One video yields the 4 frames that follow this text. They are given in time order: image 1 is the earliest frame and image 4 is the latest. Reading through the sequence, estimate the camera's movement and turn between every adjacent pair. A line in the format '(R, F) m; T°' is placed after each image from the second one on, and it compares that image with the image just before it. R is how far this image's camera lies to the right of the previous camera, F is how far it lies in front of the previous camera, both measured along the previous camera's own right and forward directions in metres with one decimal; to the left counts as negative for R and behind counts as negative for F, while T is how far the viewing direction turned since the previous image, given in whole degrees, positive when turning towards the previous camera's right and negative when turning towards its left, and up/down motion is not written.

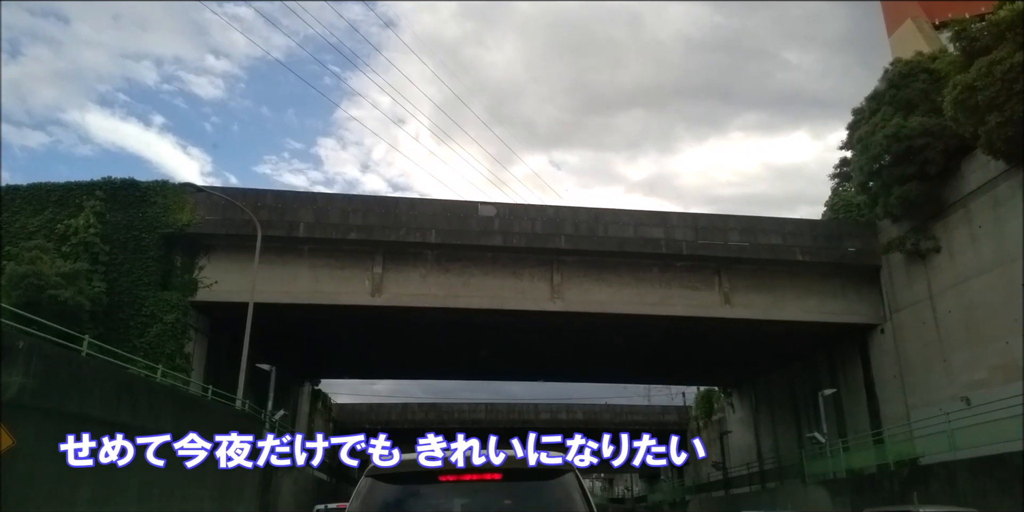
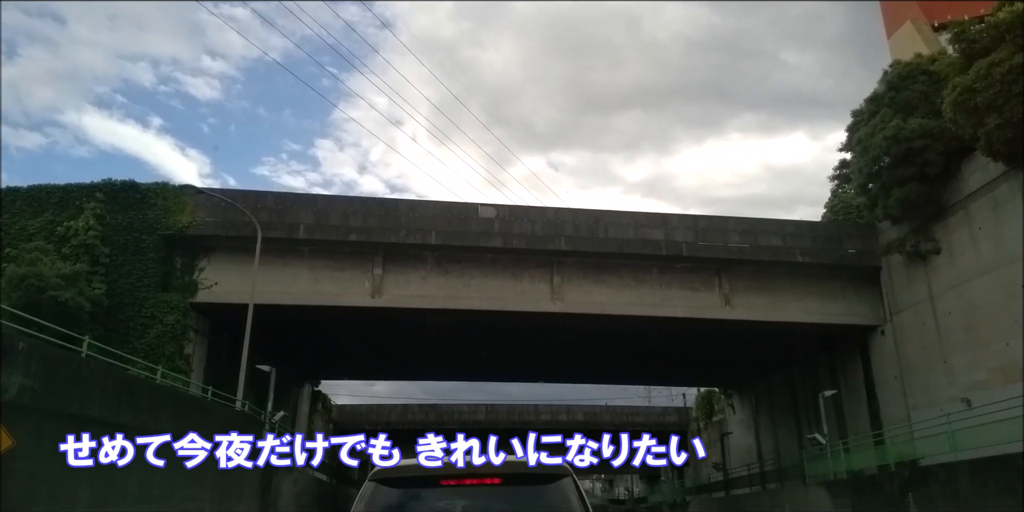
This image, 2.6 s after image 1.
(-0.1, 0.0) m; 0°
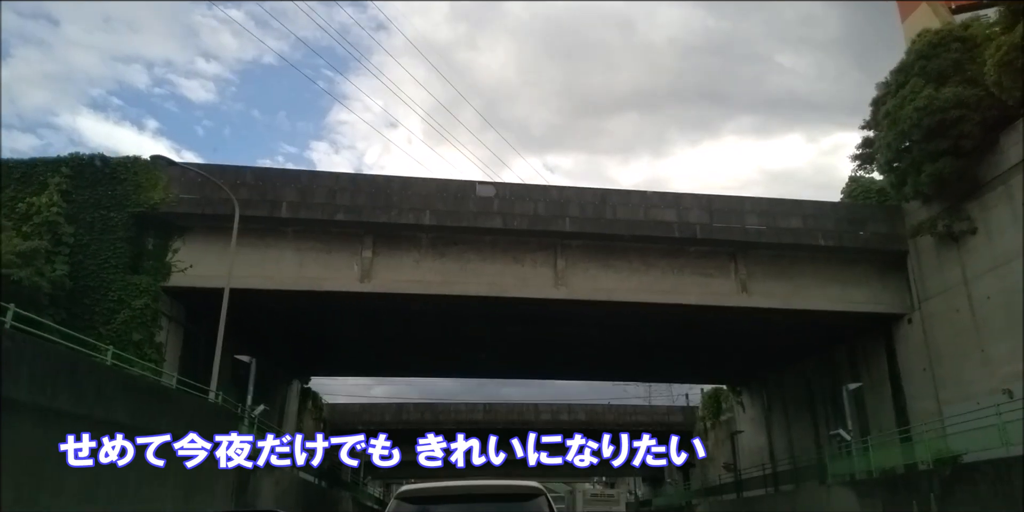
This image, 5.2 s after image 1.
(-0.1, +1.4) m; 0°
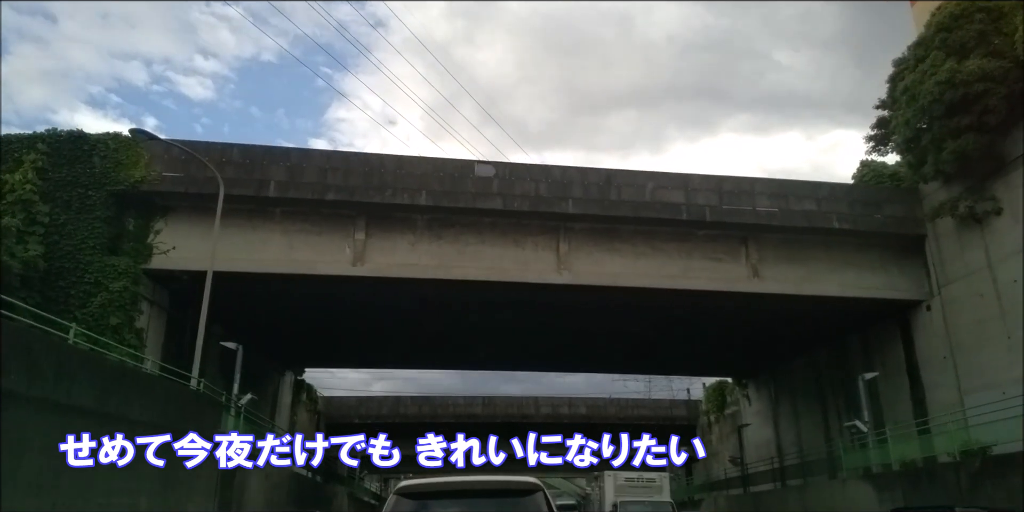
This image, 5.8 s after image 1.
(0.0, +0.8) m; 0°
